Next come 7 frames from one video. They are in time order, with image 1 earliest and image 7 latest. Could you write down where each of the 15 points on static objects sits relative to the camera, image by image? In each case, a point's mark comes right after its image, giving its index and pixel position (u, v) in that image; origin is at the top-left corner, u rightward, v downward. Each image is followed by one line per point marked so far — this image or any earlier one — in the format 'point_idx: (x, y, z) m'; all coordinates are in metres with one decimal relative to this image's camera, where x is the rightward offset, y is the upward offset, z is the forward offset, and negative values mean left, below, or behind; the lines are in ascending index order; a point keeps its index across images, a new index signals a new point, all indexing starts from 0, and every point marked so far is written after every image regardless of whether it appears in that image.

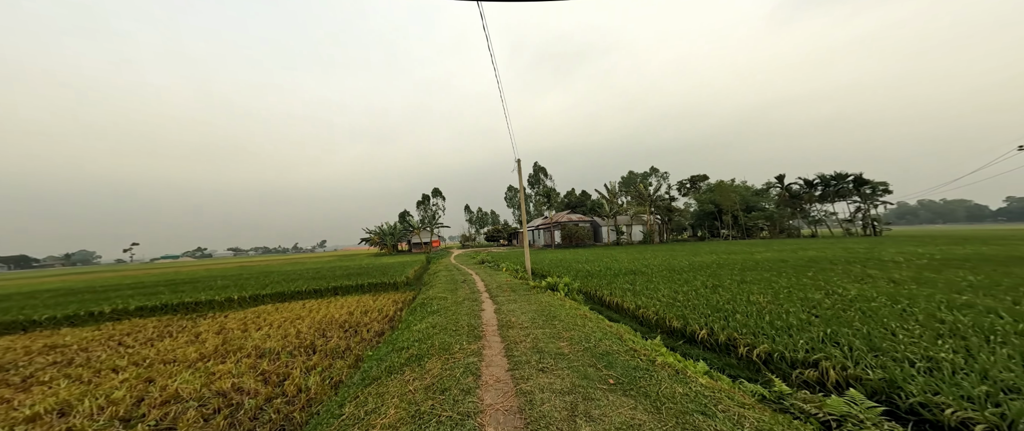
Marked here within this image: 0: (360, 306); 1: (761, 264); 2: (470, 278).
0: (-5.1, -3.1, +10.5) m
1: (+8.4, -1.6, +10.5) m
2: (-1.6, -2.4, +11.8) m
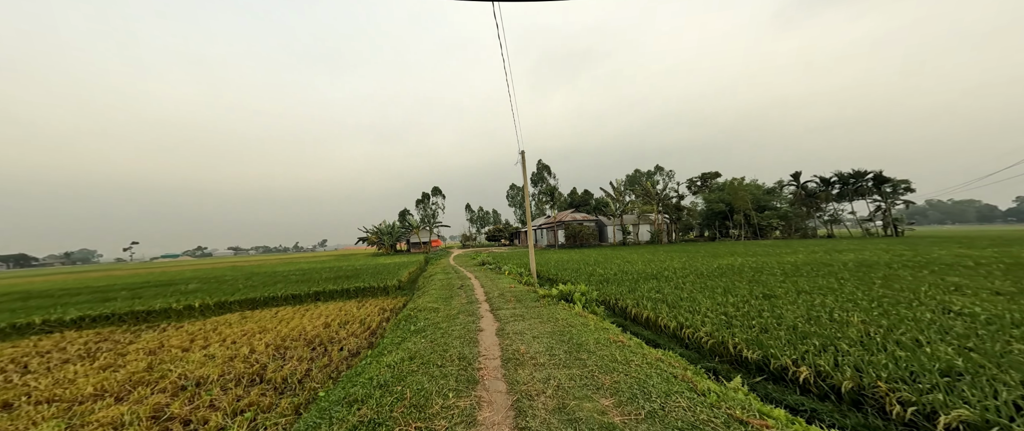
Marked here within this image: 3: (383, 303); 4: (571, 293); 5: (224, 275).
0: (-5.0, -2.9, +9.1) m
1: (+8.5, -1.5, +9.1) m
2: (-1.5, -2.3, +10.4) m
3: (-4.5, -3.2, +11.0) m
4: (+1.3, -1.7, +6.9) m
5: (-18.1, -3.9, +19.8) m
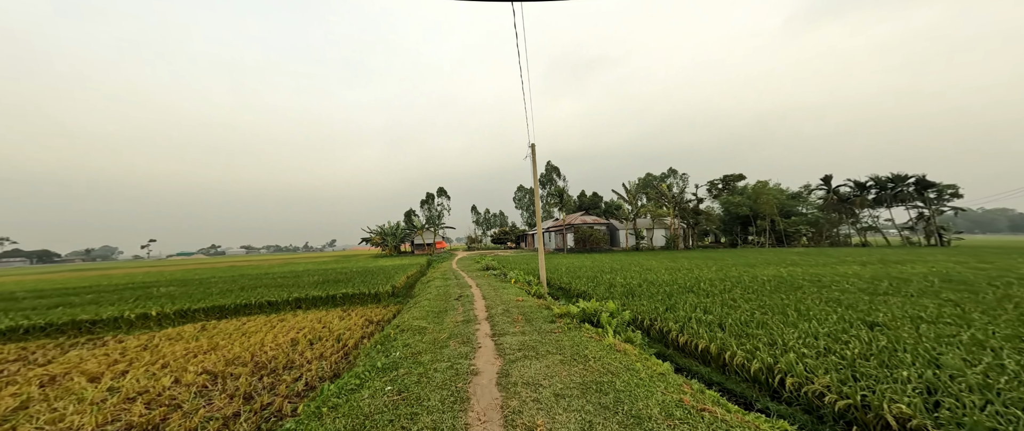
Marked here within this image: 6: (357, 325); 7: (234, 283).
0: (-4.9, -2.8, +7.7) m
1: (+8.7, -1.6, +7.4) m
2: (-1.3, -2.2, +8.9) m
3: (-4.3, -3.1, +9.6) m
4: (+1.4, -1.6, +5.3) m
5: (-17.8, -3.7, +18.6) m
6: (-4.1, -2.9, +8.3) m
7: (-12.7, -3.1, +14.5) m
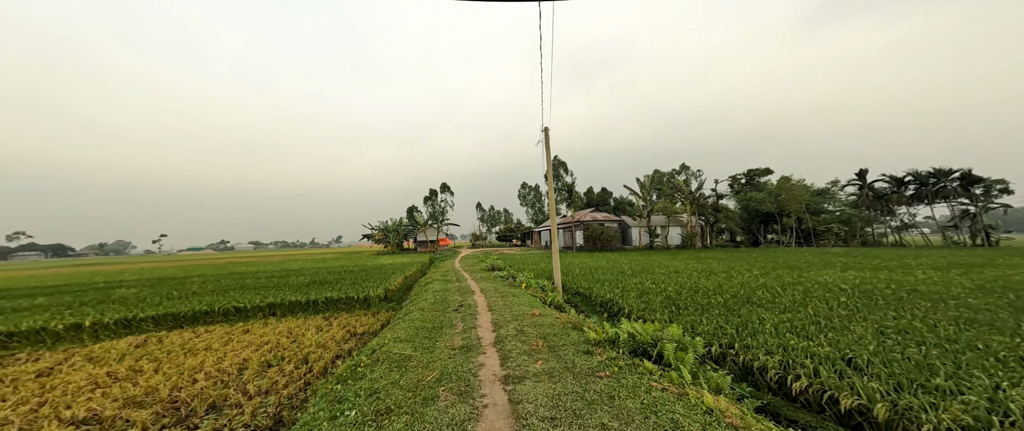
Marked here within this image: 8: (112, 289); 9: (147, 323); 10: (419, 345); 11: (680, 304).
0: (-4.6, -2.6, +6.1) m
1: (+9.0, -1.4, +5.7) m
2: (-1.0, -2.0, +7.3) m
3: (-4.1, -2.8, +8.1) m
4: (+1.7, -1.4, +3.7) m
5: (-17.4, -3.3, +17.3) m
6: (-3.8, -2.7, +6.8) m
7: (-12.4, -2.8, +13.1) m
8: (-14.8, -2.7, +11.5) m
9: (-8.6, -2.5, +7.4) m
10: (-1.3, -1.8, +4.5) m
11: (+3.3, -1.7, +6.2) m
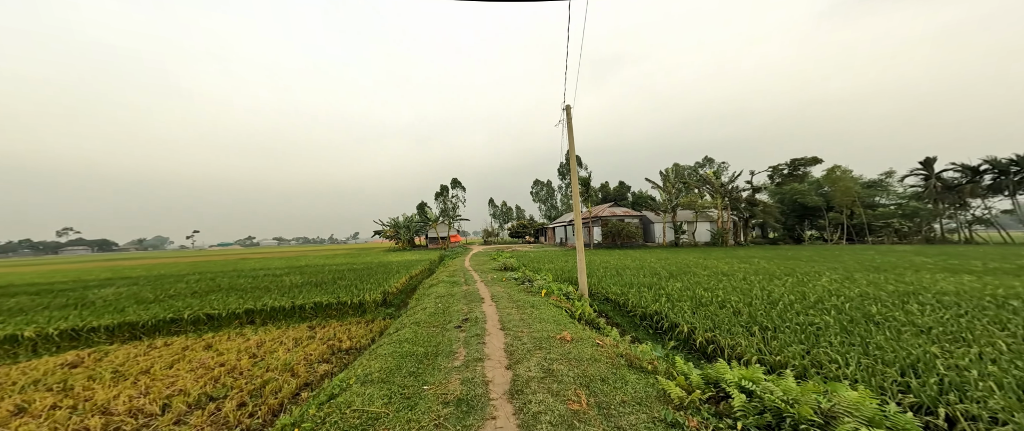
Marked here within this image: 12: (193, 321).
0: (-4.3, -2.4, +4.8) m
1: (+9.2, -1.2, +3.7) m
2: (-0.6, -1.8, +5.8) m
3: (-3.7, -2.6, +6.7) m
4: (+1.9, -1.3, +2.1) m
5: (-16.6, -3.0, +16.5) m
6: (-3.5, -2.5, +5.4) m
7: (-11.7, -2.6, +12.0) m
8: (-14.2, -2.5, +10.6) m
9: (-8.2, -2.3, +6.2) m
10: (-1.1, -1.6, +3.0) m
11: (+3.6, -1.5, +4.5) m
12: (-7.1, -2.3, +7.0) m
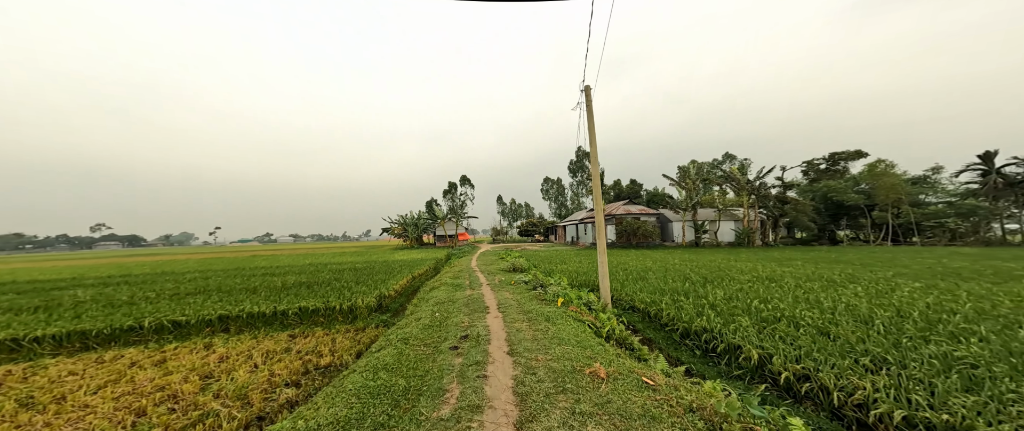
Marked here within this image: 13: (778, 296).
0: (-4.2, -2.3, +3.8) m
1: (+9.3, -1.2, +2.3) m
2: (-0.5, -1.7, +4.7) m
3: (-3.5, -2.5, +5.7) m
4: (+1.9, -1.2, +0.9) m
5: (-16.0, -2.8, +15.9) m
6: (-3.4, -2.4, +4.4) m
7: (-11.4, -2.4, +11.3) m
8: (-13.9, -2.3, +10.0) m
9: (-8.1, -2.2, +5.4) m
10: (-1.0, -1.5, +1.9) m
11: (+3.8, -1.4, +3.2) m
12: (-6.9, -2.2, +6.1) m
13: (+5.1, -1.6, +6.0) m
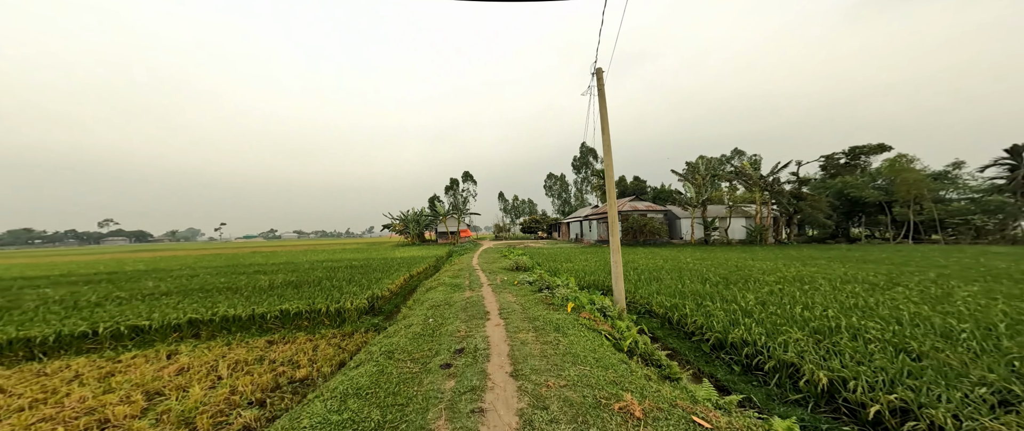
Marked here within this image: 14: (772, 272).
0: (-4.1, -2.1, +3.1) m
1: (+9.4, -1.1, +1.5) m
2: (-0.4, -1.5, +3.9) m
3: (-3.4, -2.3, +5.0) m
4: (+1.9, -1.1, +0.2) m
5: (-15.9, -2.5, +15.3) m
6: (-3.3, -2.2, +3.7) m
7: (-11.3, -2.2, +10.6) m
8: (-13.8, -2.1, +9.3) m
9: (-8.0, -2.0, +4.7) m
10: (-1.0, -1.4, +1.2) m
11: (+3.8, -1.3, +2.5) m
12: (-6.8, -2.0, +5.4) m
13: (+5.1, -1.5, +5.2) m
14: (+7.3, -1.6, +8.8) m
